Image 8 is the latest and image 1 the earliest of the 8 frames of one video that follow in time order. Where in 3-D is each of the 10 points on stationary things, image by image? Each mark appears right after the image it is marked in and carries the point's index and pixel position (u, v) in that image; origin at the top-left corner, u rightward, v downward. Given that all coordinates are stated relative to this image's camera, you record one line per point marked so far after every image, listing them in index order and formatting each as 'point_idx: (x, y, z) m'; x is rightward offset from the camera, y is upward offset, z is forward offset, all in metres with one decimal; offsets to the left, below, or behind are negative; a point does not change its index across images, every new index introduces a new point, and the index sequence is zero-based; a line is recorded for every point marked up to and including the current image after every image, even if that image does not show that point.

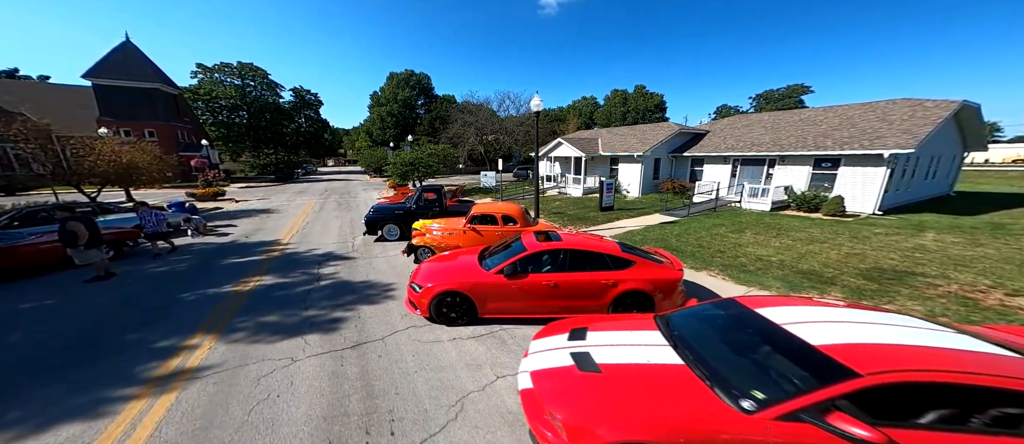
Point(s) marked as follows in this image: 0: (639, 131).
0: (+6.7, +4.7, +17.5) m
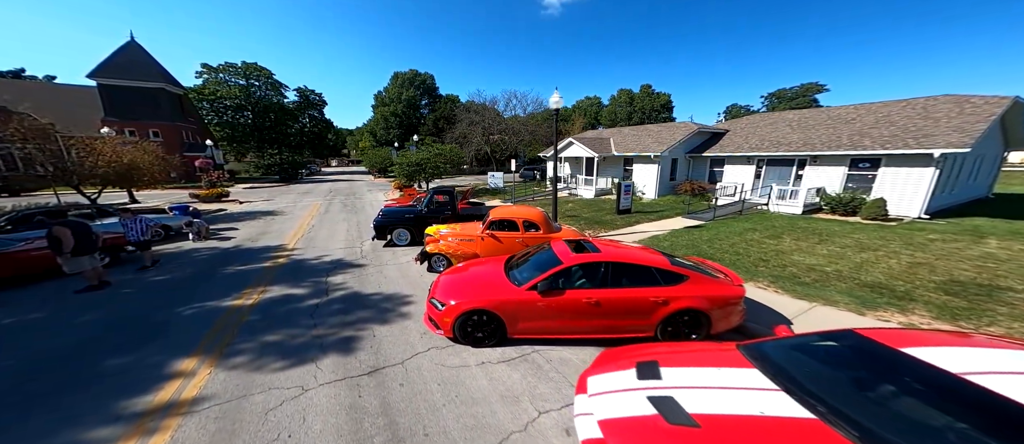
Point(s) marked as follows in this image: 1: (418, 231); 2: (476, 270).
0: (+7.3, +4.6, +17.0) m
1: (-2.8, -0.3, +9.8) m
2: (-0.6, -0.8, +5.2) m
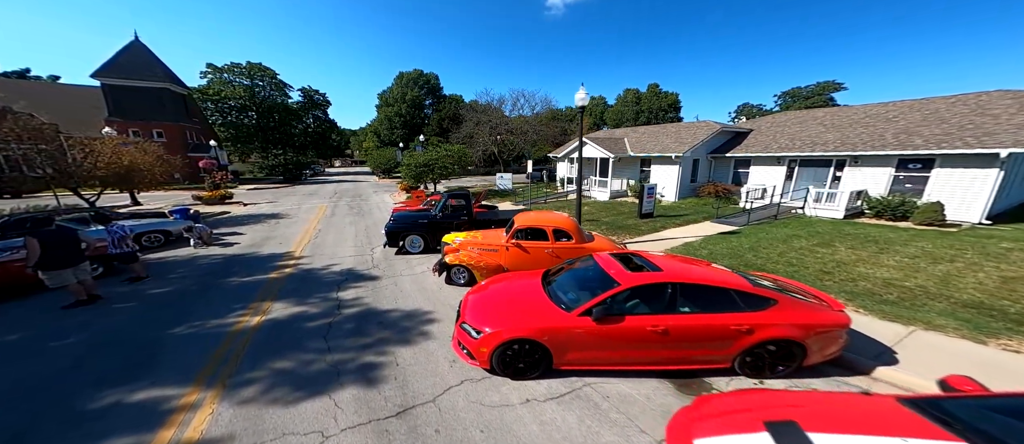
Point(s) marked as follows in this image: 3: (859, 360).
0: (+7.9, +4.5, +16.3) m
1: (-2.2, -0.4, +9.2) m
2: (-0.1, -0.9, +4.6) m
3: (+3.5, -1.4, +3.3) m
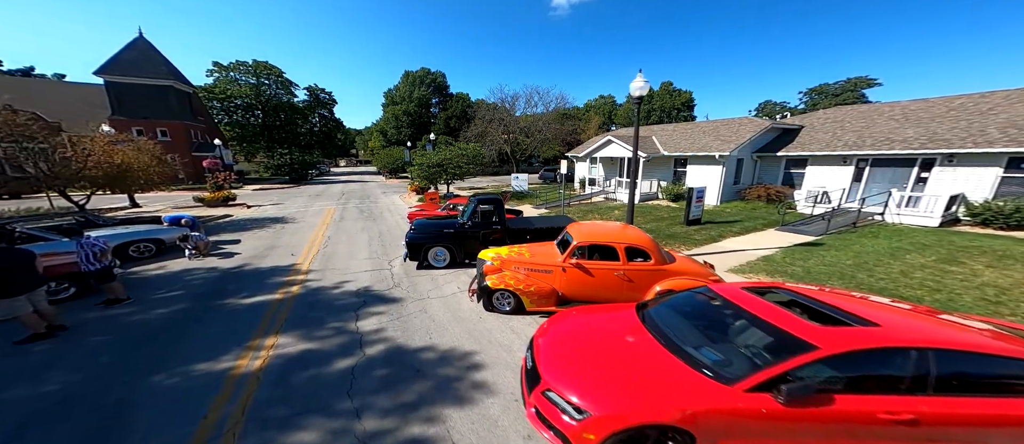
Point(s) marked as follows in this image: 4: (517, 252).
0: (+8.9, +4.3, +15.0) m
1: (-1.3, -0.6, +8.0) m
2: (+0.8, -1.1, +3.4) m
3: (+4.3, -1.6, +2.1) m
4: (+0.1, -0.5, +5.7) m
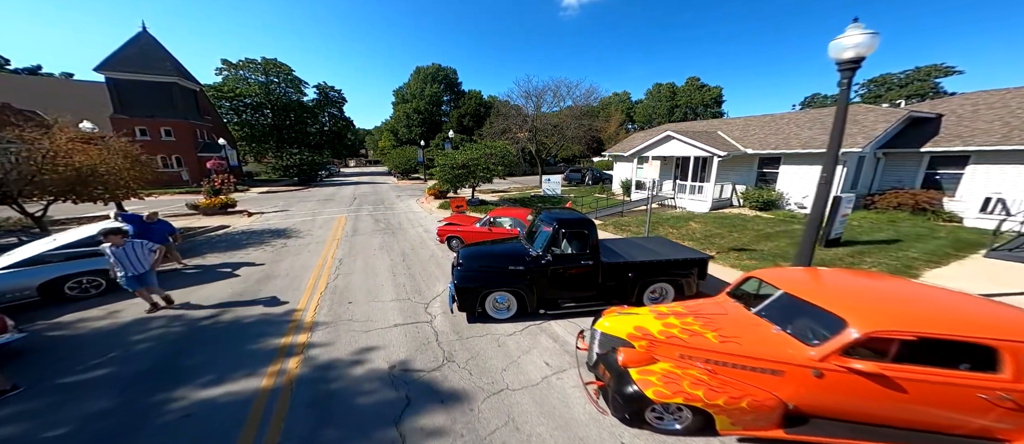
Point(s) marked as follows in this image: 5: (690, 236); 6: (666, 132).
0: (+10.7, +3.8, +12.3) m
1: (+0.3, -1.1, +5.5) m
2: (+2.3, -1.6, +0.8) m
3: (+5.8, -2.1, -0.6) m
4: (+1.6, -0.9, +3.1) m
5: (+5.1, -0.4, +9.4) m
6: (+6.8, +4.0, +14.5) m
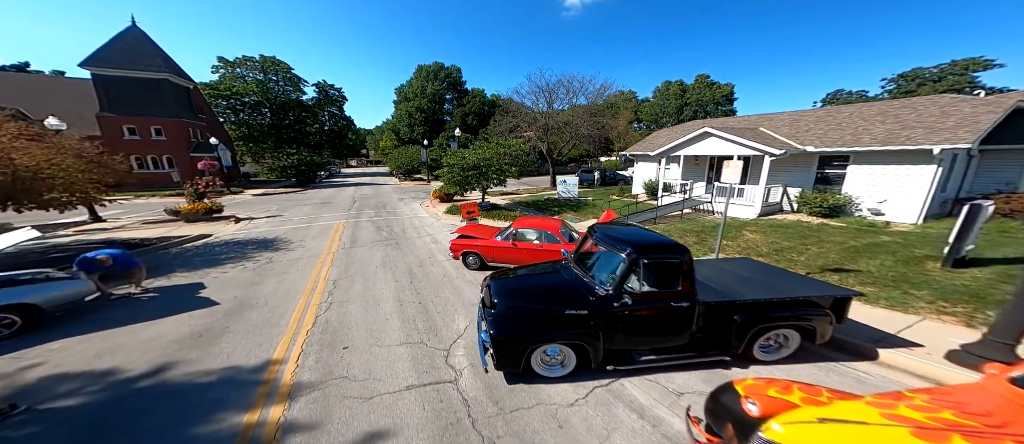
0: (+11.4, +3.5, +10.7) m
1: (+1.0, -1.3, +3.9) m
2: (+3.0, -1.8, -0.7) m
3: (+6.5, -2.3, -2.2) m
4: (+2.3, -1.2, +1.6) m
5: (+5.8, -0.7, +7.8) m
6: (+7.5, +3.7, +12.9) m
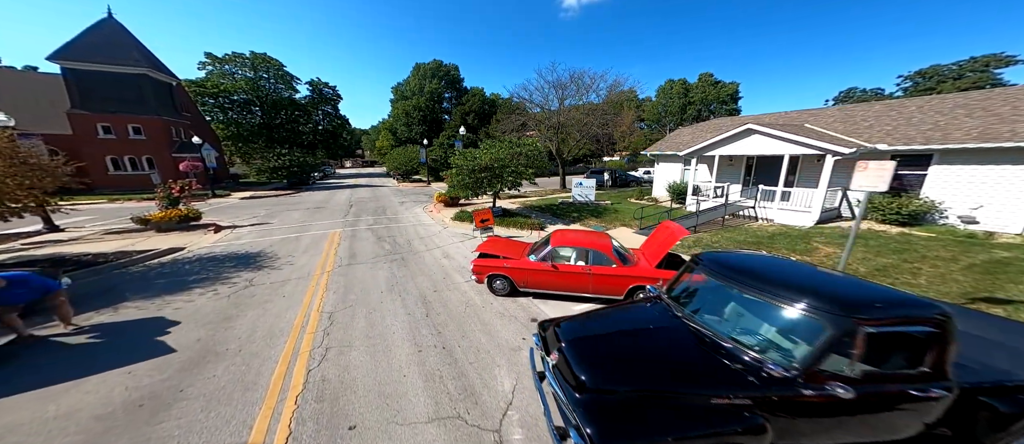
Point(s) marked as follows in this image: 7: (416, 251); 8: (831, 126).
0: (+12.1, +3.3, +9.4) m
1: (+1.9, -1.6, +2.4) m
2: (+3.9, -2.1, -2.2) m
3: (+7.4, -2.5, -3.6) m
4: (+3.2, -1.4, +0.1) m
5: (+6.5, -0.9, +6.4) m
6: (+8.2, +3.5, +11.5) m
7: (-2.6, -0.8, +9.2) m
8: (+10.7, +3.3, +11.0) m
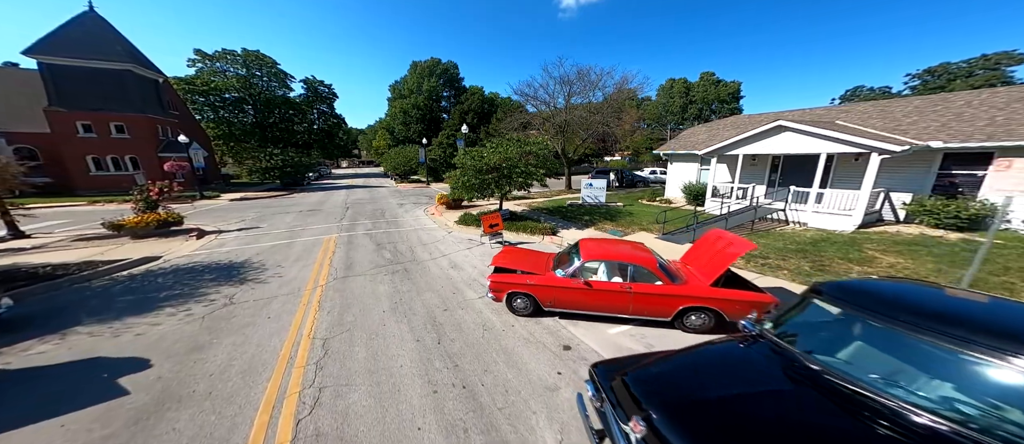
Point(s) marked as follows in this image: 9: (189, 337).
0: (+12.5, +3.2, +8.6) m
1: (+2.3, -1.7, +1.5) m
2: (+4.4, -2.2, -3.0) m
3: (+7.9, -2.7, -4.4) m
4: (+3.7, -1.6, -0.8) m
5: (+7.0, -1.0, +5.6) m
6: (+8.5, +3.3, +10.7) m
7: (-2.3, -0.9, +8.3) m
8: (+11.1, +3.2, +10.2) m
9: (-4.8, -1.6, +4.9) m
